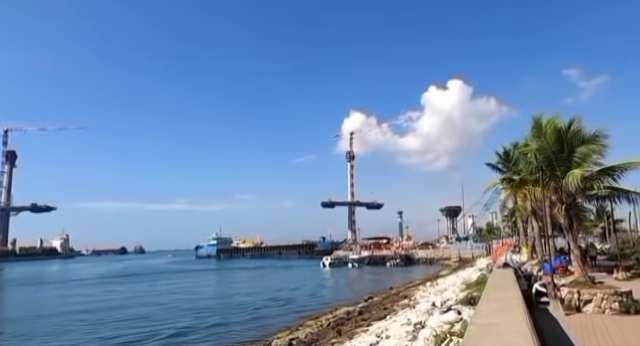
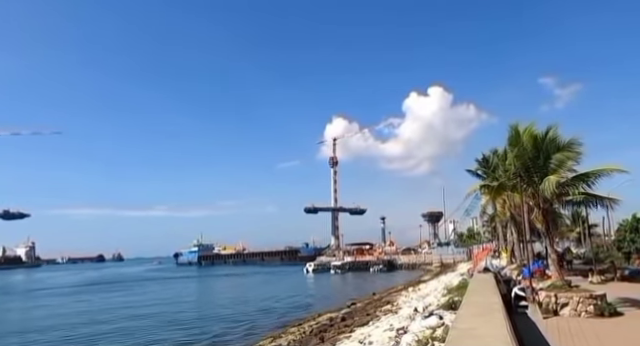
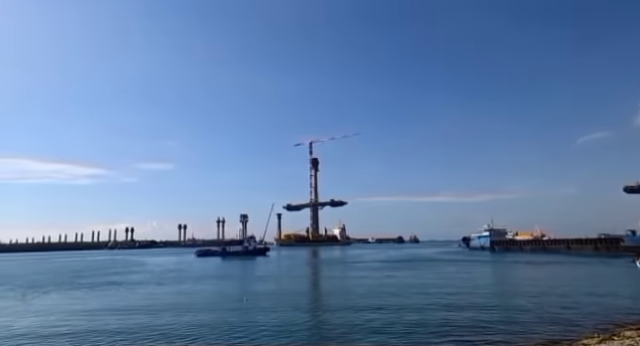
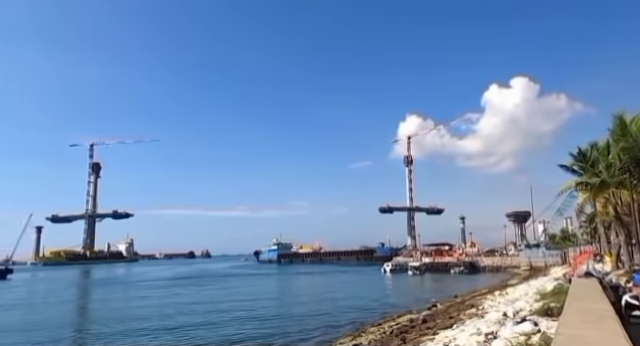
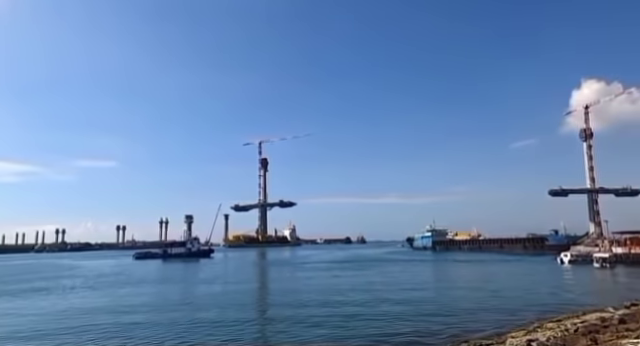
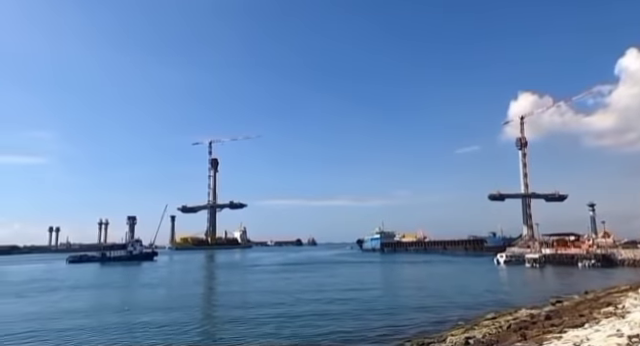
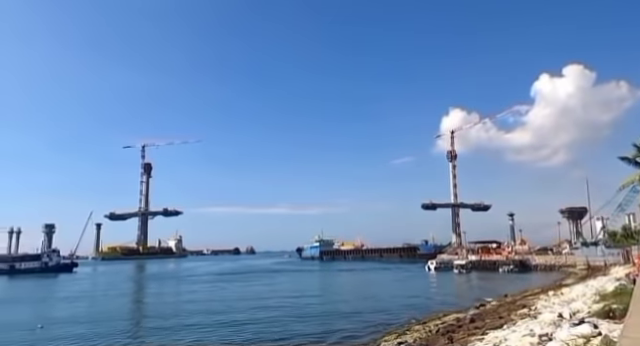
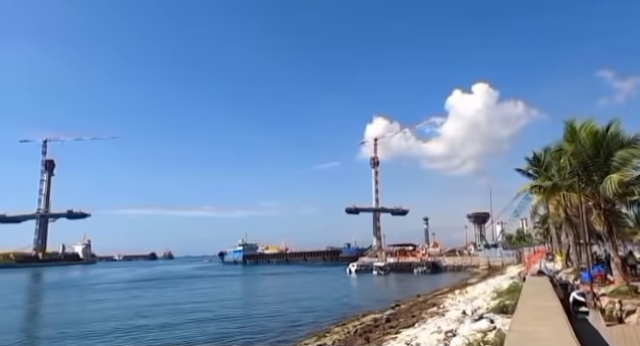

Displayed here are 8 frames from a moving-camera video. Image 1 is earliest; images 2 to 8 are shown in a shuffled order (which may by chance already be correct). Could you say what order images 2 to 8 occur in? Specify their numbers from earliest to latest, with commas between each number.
2, 8, 4, 7, 6, 5, 3
